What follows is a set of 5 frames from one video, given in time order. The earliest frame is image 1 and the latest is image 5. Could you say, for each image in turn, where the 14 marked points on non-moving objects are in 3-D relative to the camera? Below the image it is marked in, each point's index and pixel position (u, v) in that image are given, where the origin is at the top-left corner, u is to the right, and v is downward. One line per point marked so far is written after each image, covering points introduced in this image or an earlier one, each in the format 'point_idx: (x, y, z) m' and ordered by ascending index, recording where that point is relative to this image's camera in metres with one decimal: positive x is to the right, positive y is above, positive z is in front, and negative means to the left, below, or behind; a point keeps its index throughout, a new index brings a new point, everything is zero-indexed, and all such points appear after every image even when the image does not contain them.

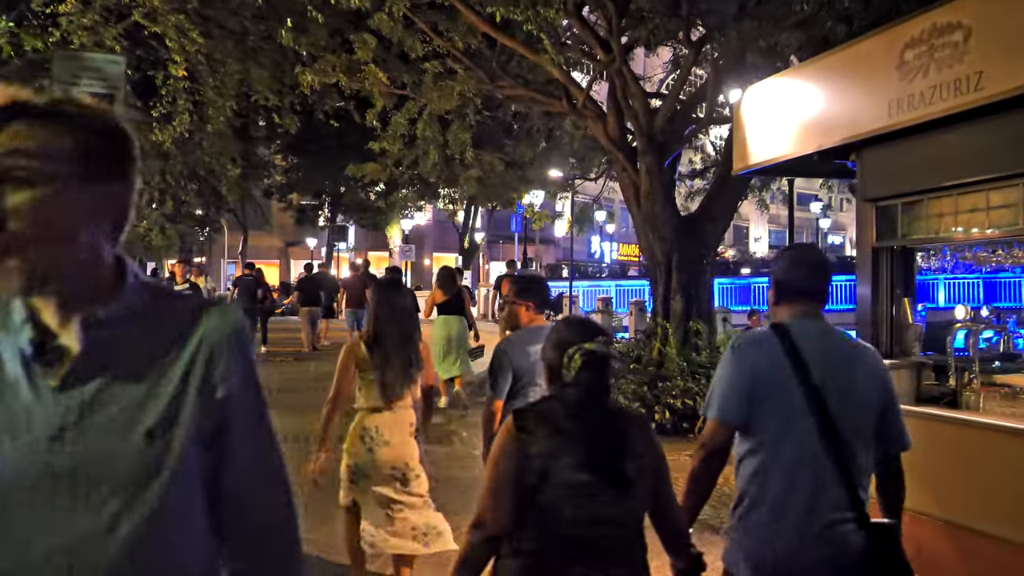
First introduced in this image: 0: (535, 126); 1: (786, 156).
0: (+0.4, +2.7, +16.7) m
1: (+1.7, +0.8, +6.4) m
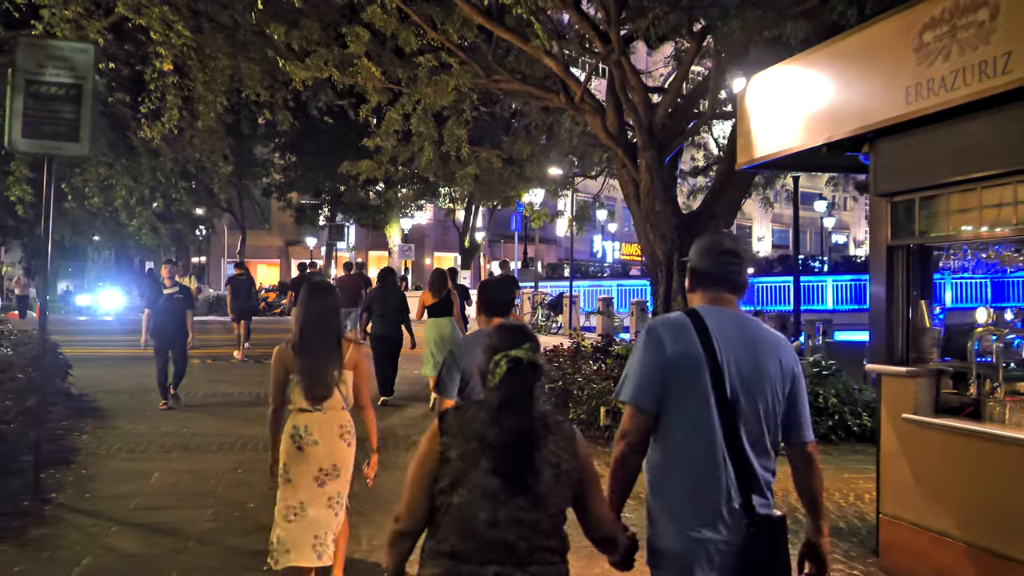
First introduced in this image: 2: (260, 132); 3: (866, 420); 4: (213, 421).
0: (+0.3, +2.7, +16.3) m
1: (+1.7, +0.8, +6.0) m
2: (-4.7, +2.9, +18.7) m
3: (+3.3, -1.2, +9.4) m
4: (-2.7, -1.2, +9.3) m
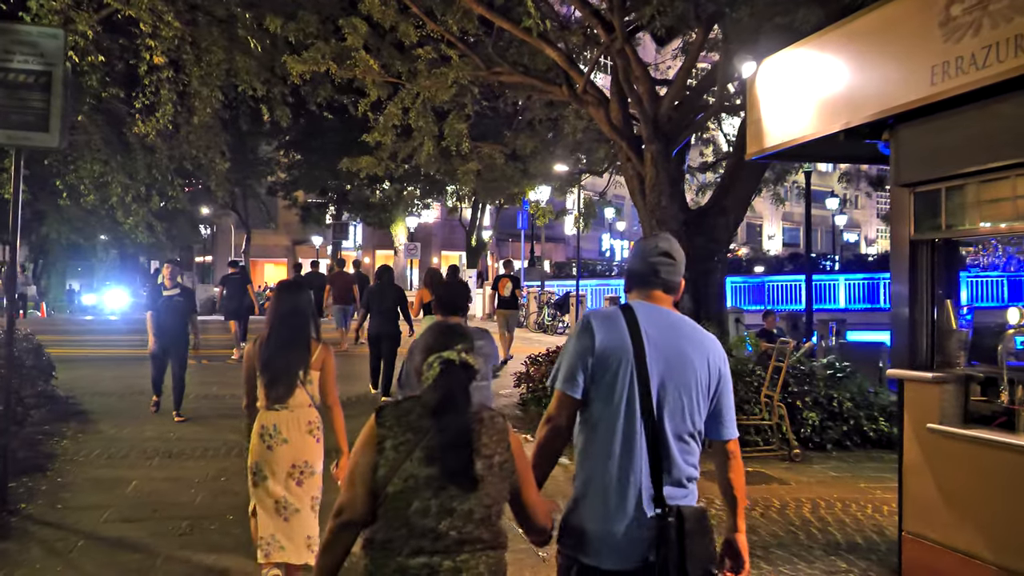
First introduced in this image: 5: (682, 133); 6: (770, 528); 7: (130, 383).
0: (+0.4, +2.7, +15.9) m
1: (+1.6, +0.8, +5.6) m
2: (-4.6, +2.9, +18.3) m
3: (+3.3, -1.2, +9.0) m
4: (-2.7, -1.2, +8.9) m
5: (+1.7, +1.6, +10.3) m
6: (+1.5, -1.4, +6.0) m
7: (-4.3, -1.1, +11.4) m
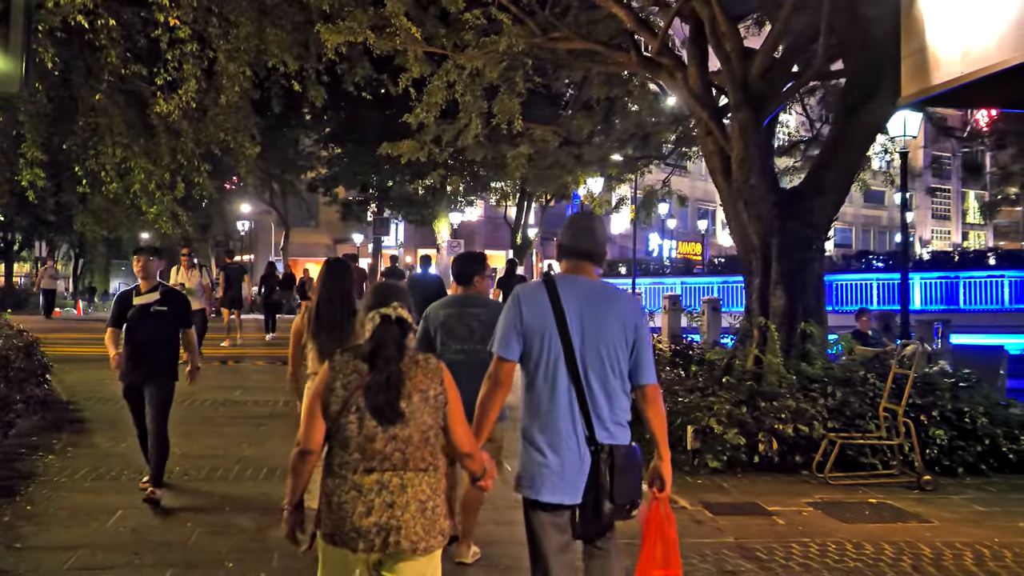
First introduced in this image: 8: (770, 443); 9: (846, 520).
0: (+1.2, +2.7, +14.5) m
1: (+2.0, +0.9, +4.1) m
2: (-3.7, +3.0, +17.1) m
3: (+3.8, -1.2, +7.5) m
4: (-2.3, -1.1, +7.7) m
5: (+2.3, +1.6, +8.8) m
6: (+1.9, -1.4, +4.6) m
7: (-3.7, -1.0, +10.1) m
8: (+1.8, -1.1, +7.2) m
9: (+1.9, -1.4, +5.9) m
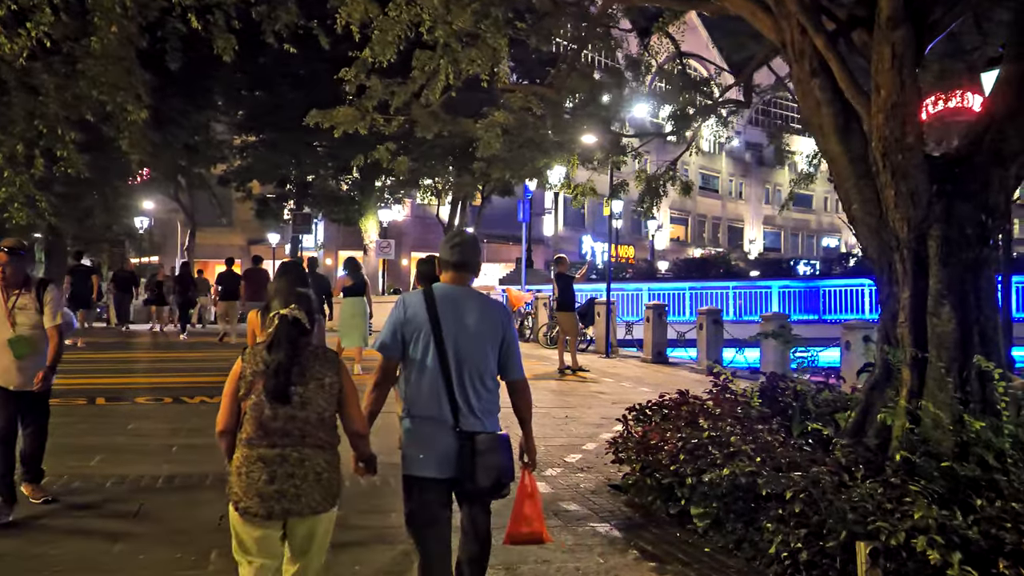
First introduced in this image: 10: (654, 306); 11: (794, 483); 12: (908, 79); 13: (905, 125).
0: (+0.8, +2.6, +11.4) m
1: (+2.5, +0.8, +1.1) m
2: (-4.3, +2.9, +13.6) m
3: (+4.0, -1.2, +4.6) m
4: (-2.1, -1.2, +4.3) m
5: (+2.4, +1.5, +5.8) m
6: (+2.4, -1.4, +1.6) m
7: (-3.7, -1.1, +6.6) m
8: (+2.1, -1.2, +4.1) m
9: (+2.3, -1.4, +2.9) m
10: (+2.2, -0.3, +15.8) m
11: (+1.4, -0.9, +4.9) m
12: (+2.2, +1.1, +5.6) m
13: (+2.1, +0.9, +5.6) m
